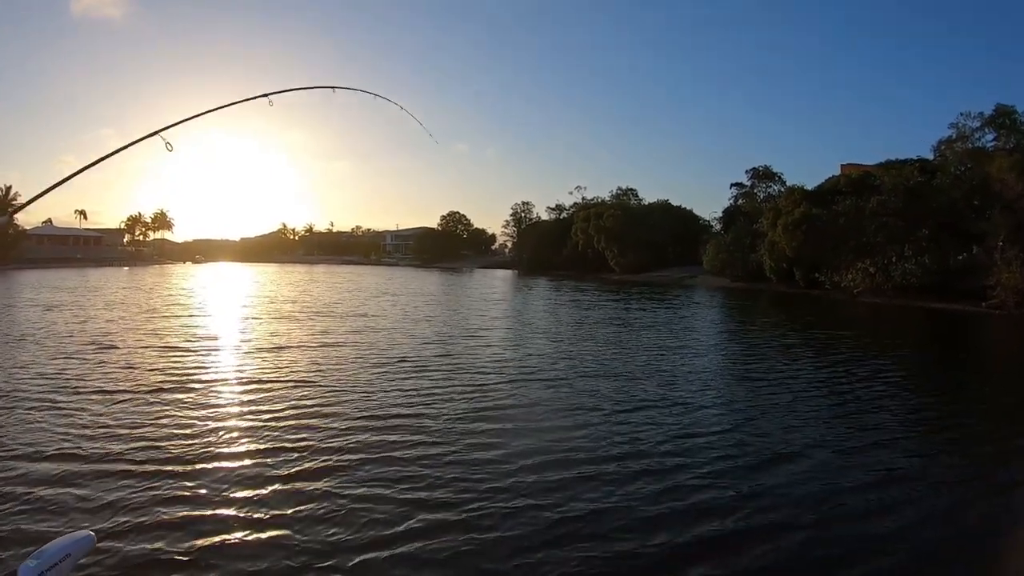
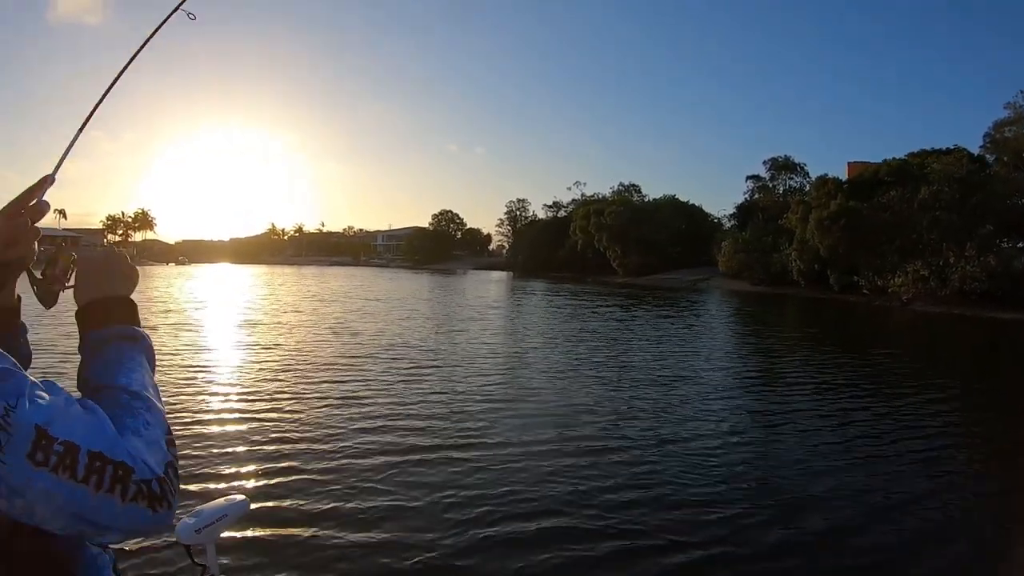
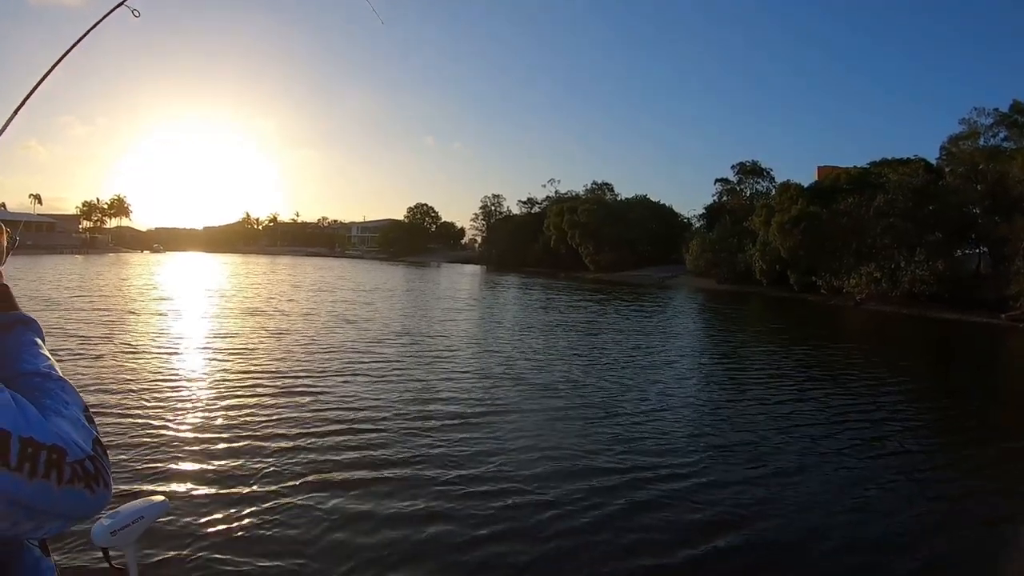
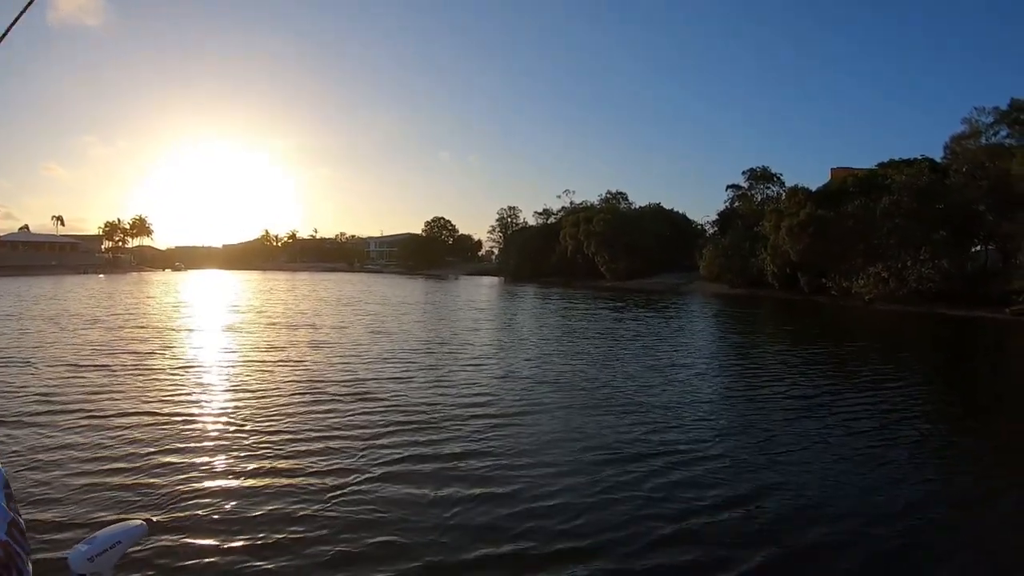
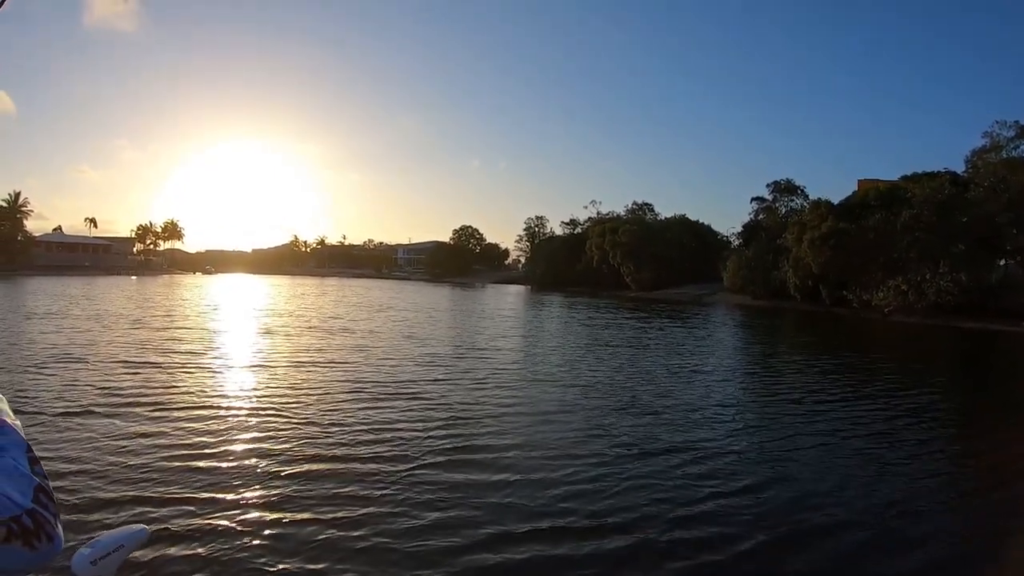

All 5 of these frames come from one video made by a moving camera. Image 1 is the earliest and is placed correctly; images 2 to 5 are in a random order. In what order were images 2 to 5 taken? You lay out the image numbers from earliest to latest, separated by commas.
5, 4, 3, 2
